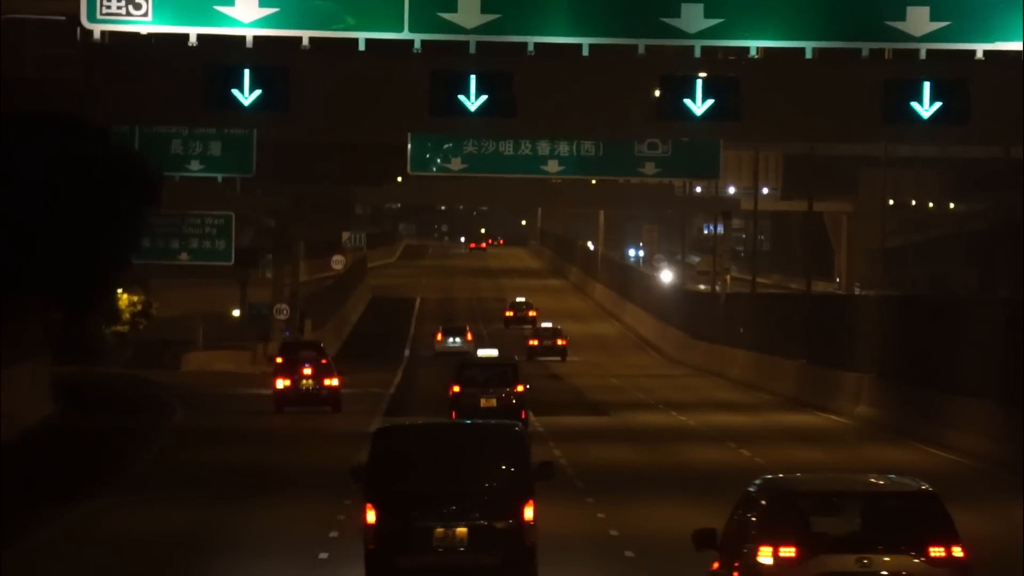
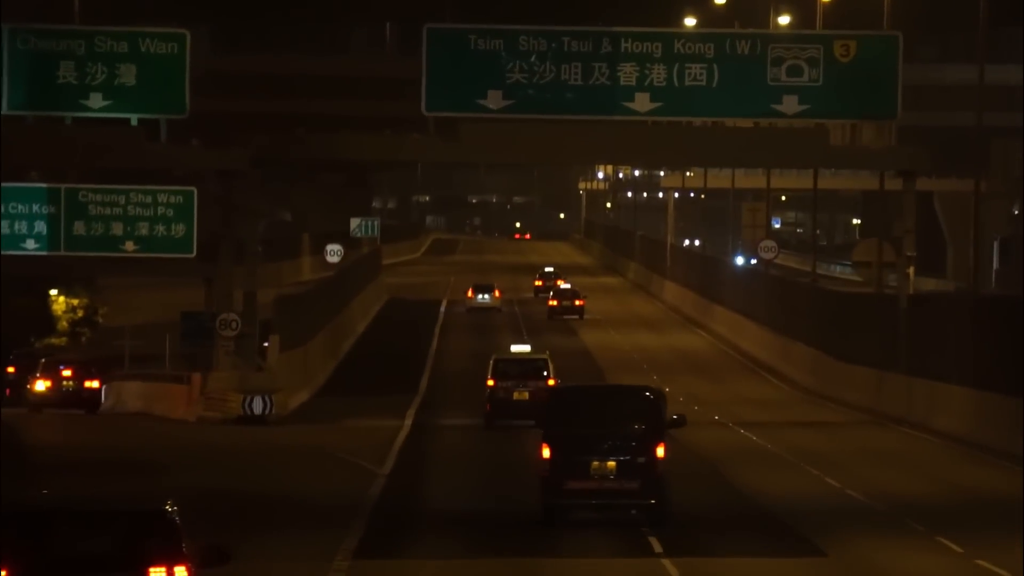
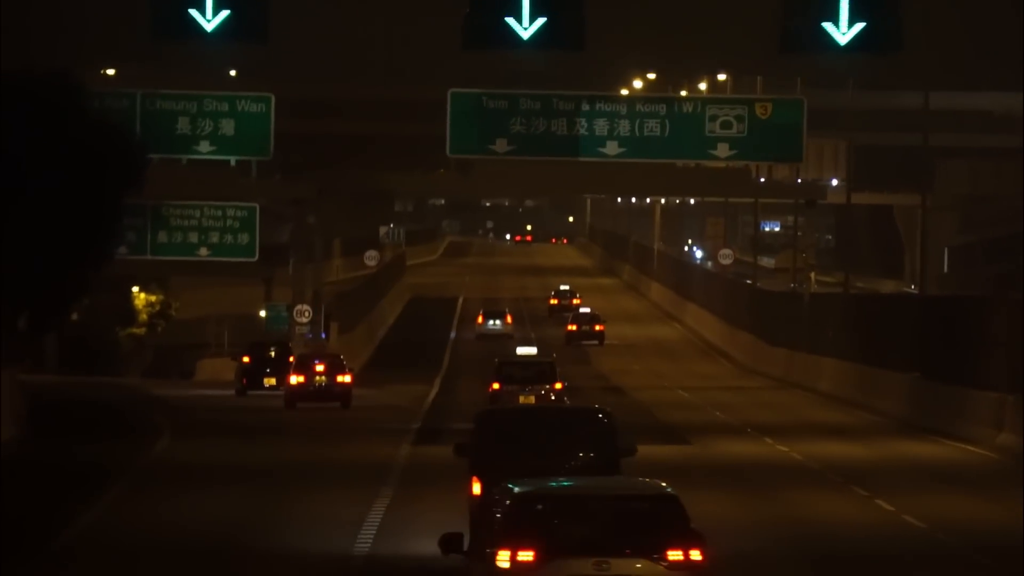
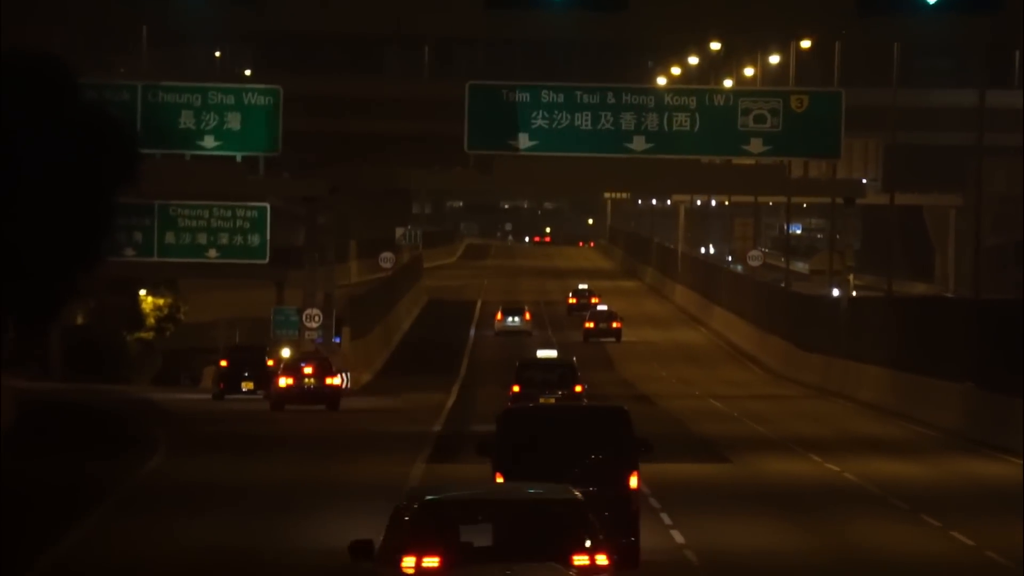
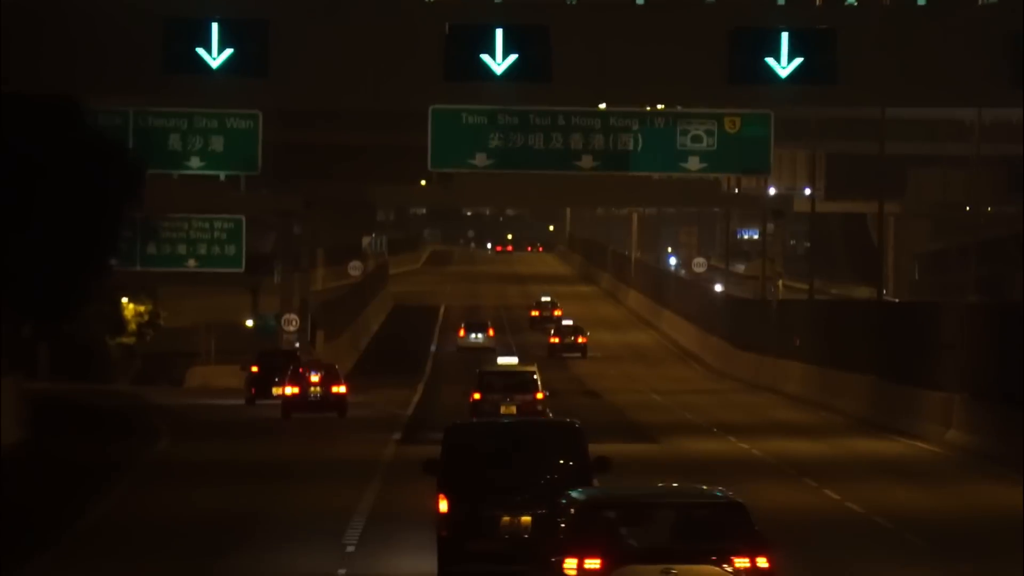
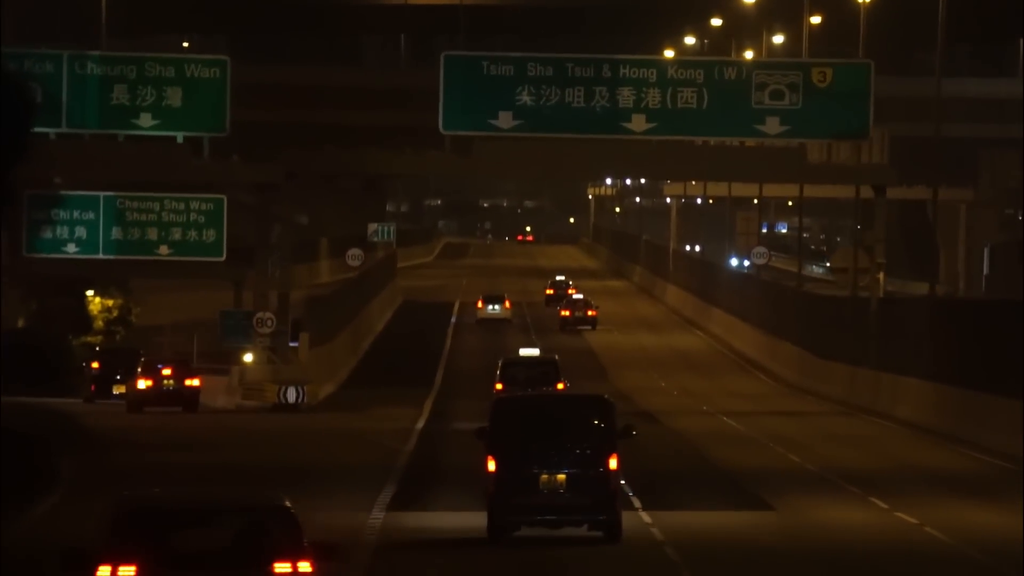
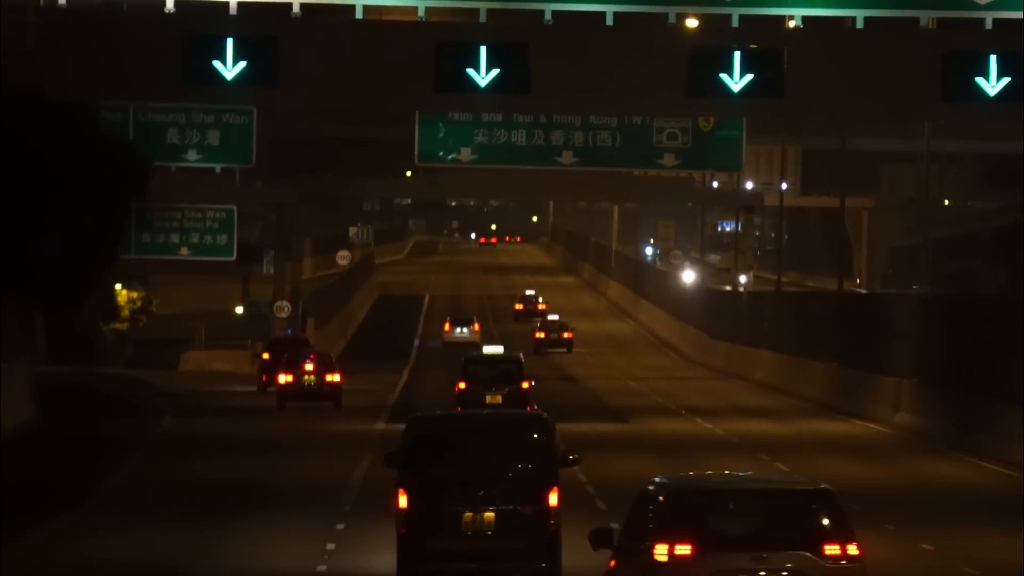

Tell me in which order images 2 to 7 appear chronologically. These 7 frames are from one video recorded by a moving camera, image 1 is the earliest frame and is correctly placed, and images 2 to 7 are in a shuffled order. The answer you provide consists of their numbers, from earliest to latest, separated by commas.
7, 5, 3, 4, 6, 2
